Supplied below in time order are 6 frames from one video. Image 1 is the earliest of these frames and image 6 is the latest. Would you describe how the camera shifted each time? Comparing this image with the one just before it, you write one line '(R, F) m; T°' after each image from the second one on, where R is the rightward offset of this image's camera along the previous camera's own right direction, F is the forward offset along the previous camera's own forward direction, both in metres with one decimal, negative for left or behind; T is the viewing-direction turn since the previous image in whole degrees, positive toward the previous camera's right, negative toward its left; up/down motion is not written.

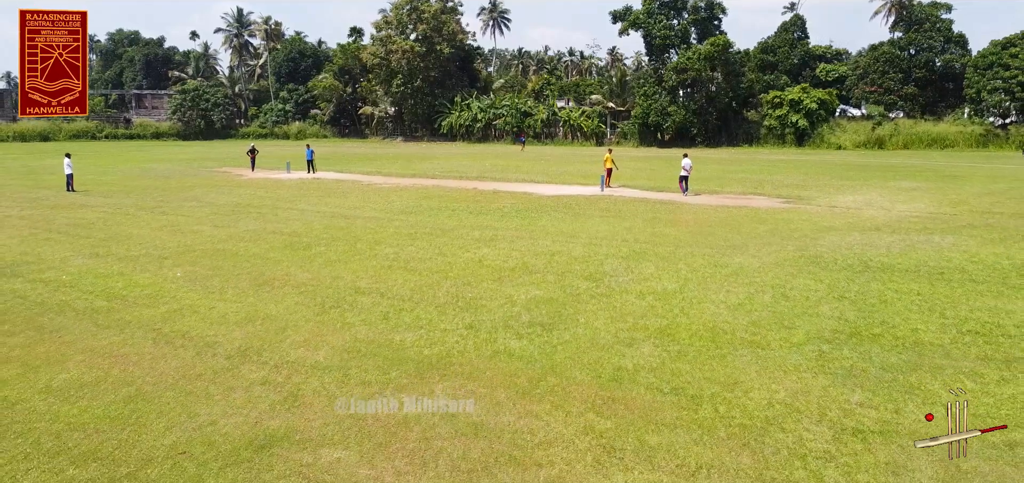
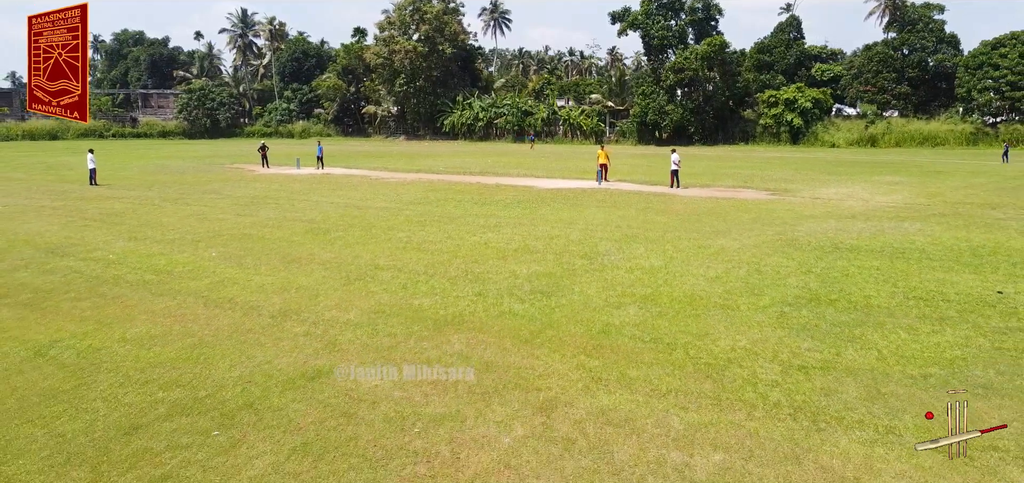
(0.0, -1.2) m; 0°
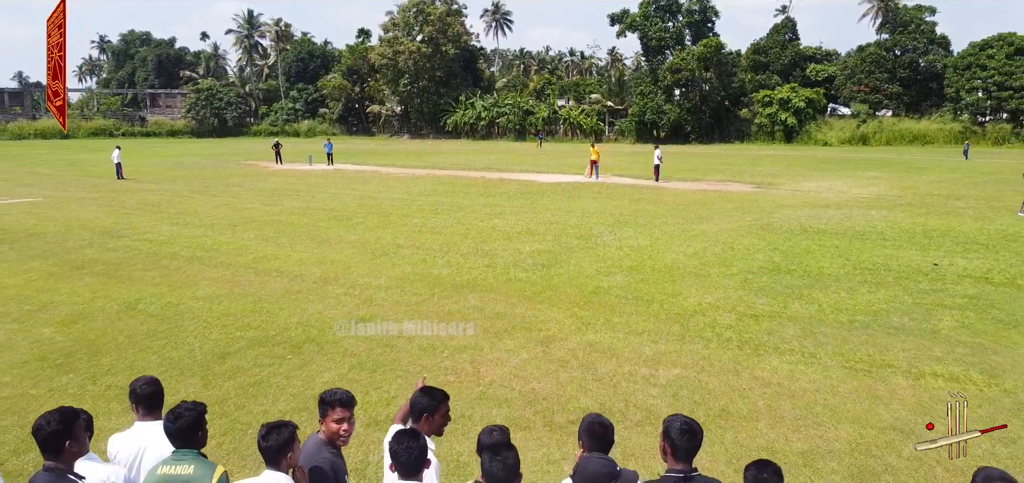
(-0.1, -1.6) m; 0°
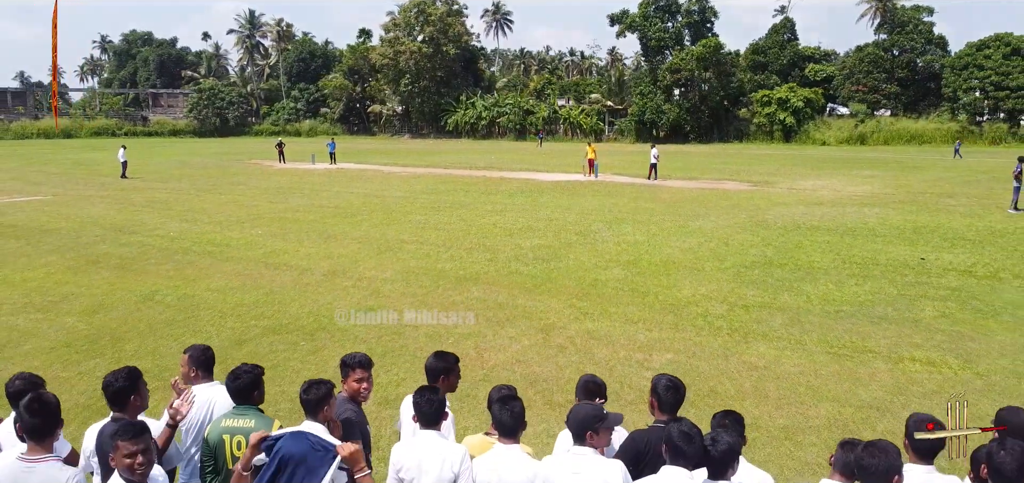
(0.0, -0.4) m; 0°
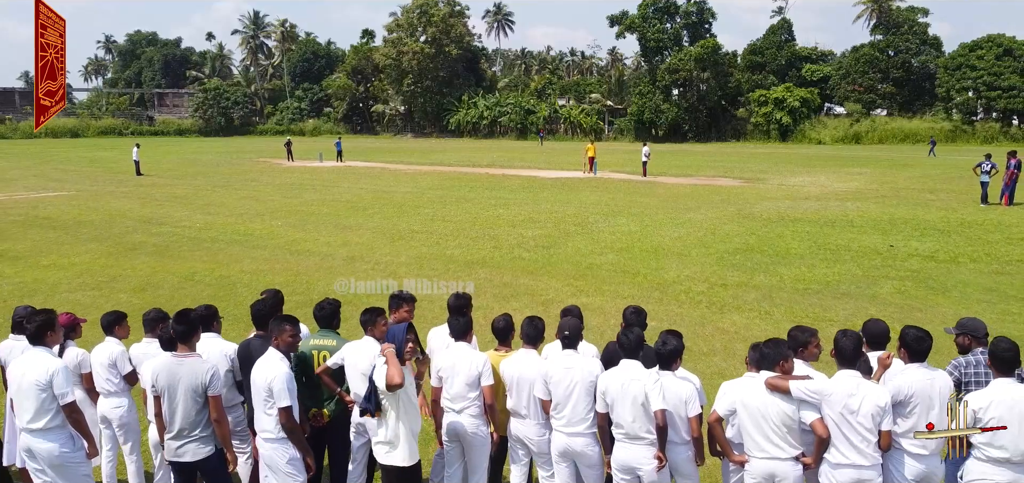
(0.0, -1.1) m; 0°
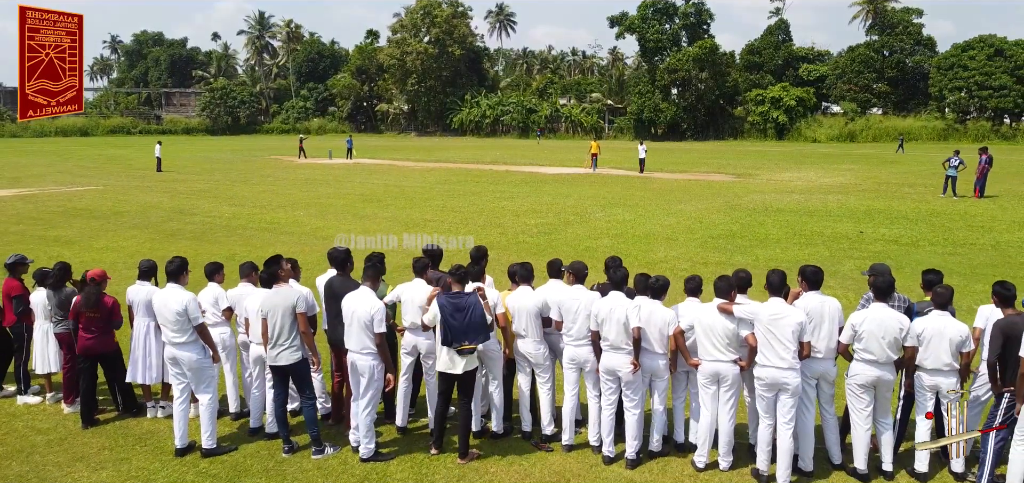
(-0.1, -1.3) m; 0°
